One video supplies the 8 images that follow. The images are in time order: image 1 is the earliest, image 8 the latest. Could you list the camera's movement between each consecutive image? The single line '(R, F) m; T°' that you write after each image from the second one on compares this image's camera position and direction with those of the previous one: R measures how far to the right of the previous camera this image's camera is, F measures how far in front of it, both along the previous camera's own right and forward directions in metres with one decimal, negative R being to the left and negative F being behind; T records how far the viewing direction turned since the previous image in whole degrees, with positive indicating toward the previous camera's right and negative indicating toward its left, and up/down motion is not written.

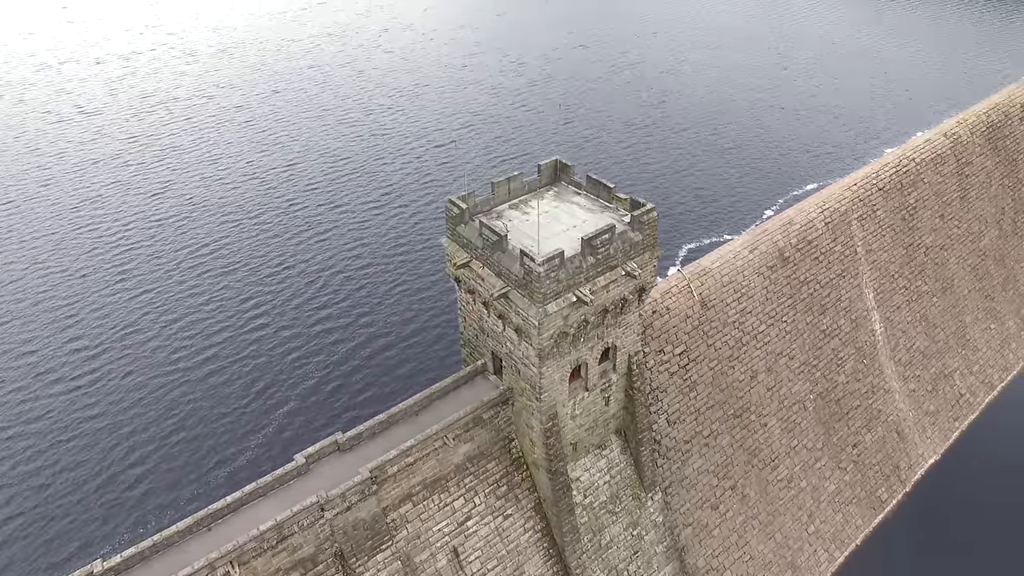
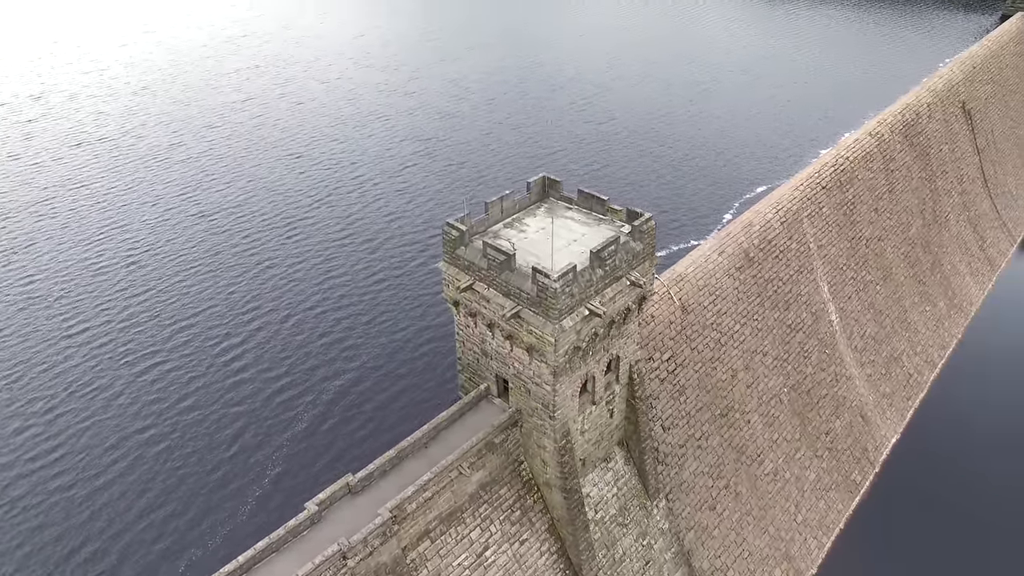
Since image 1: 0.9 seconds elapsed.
(-3.3, +0.5) m; +7°
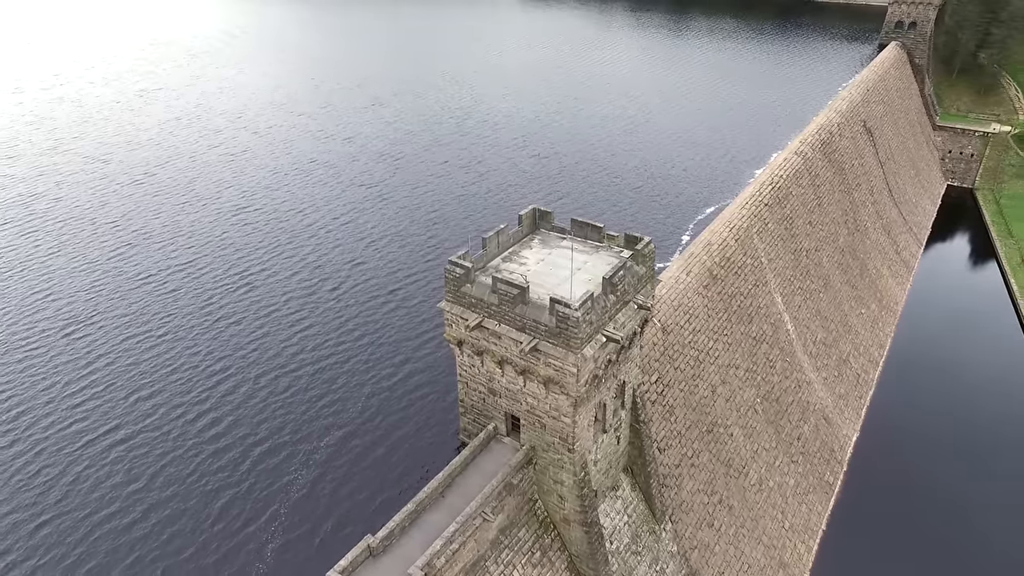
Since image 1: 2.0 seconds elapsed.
(-3.7, +0.7) m; +7°
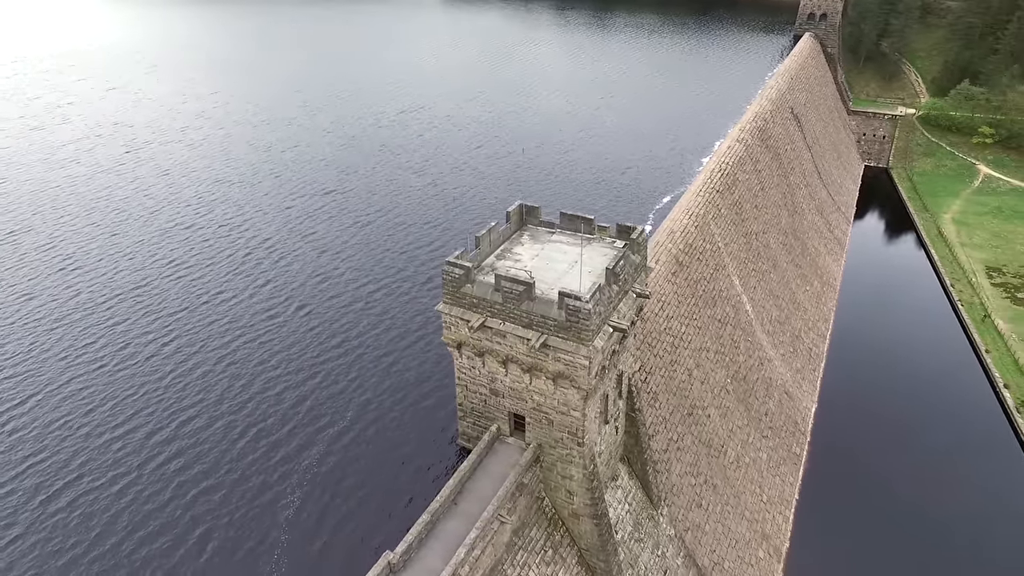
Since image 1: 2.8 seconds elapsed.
(-2.9, +0.5) m; +6°
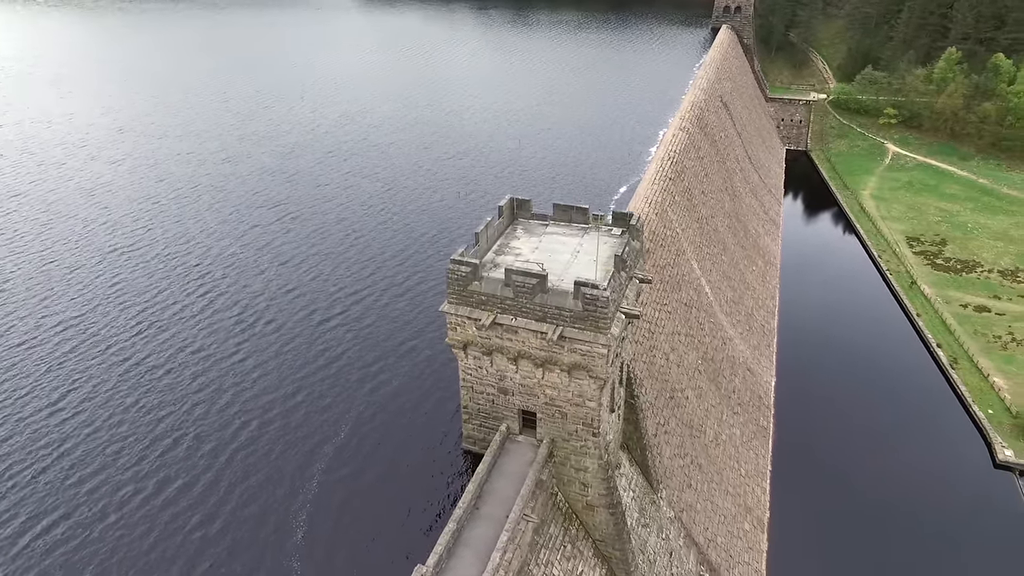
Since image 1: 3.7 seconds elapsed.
(-3.3, +0.7) m; +7°
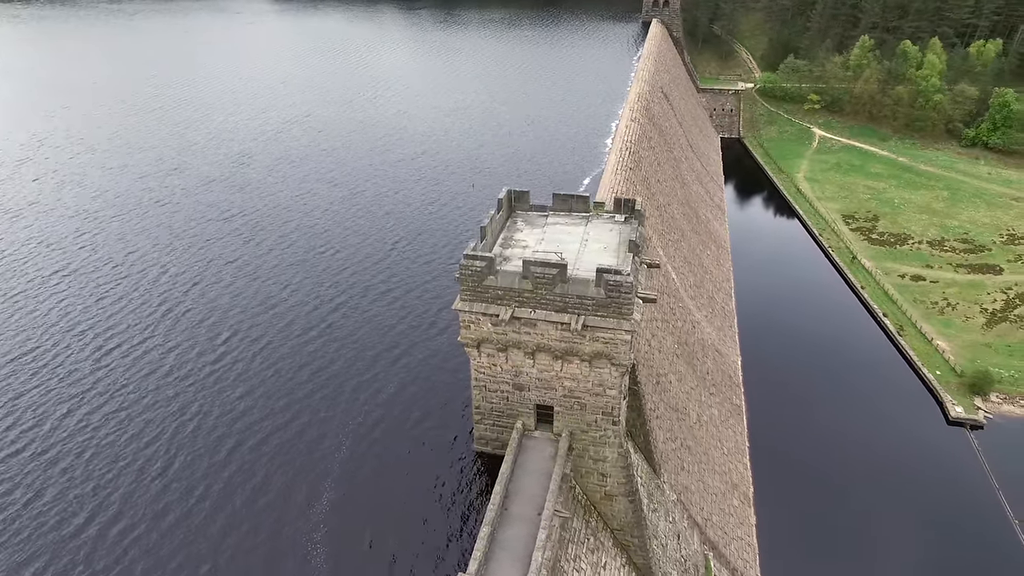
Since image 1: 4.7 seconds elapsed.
(-3.2, +0.8) m; +6°
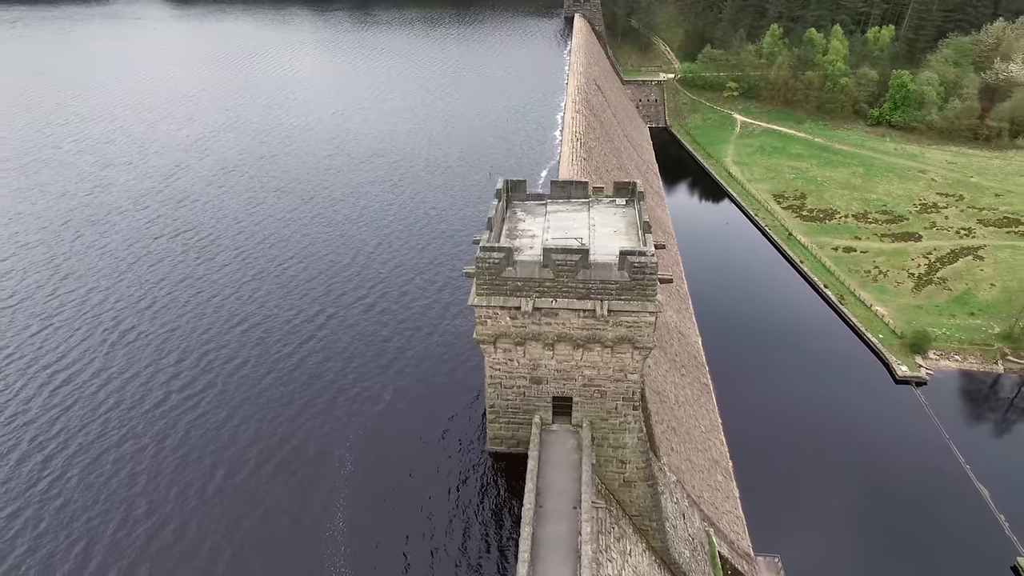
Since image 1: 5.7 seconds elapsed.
(-3.6, +1.1) m; +7°
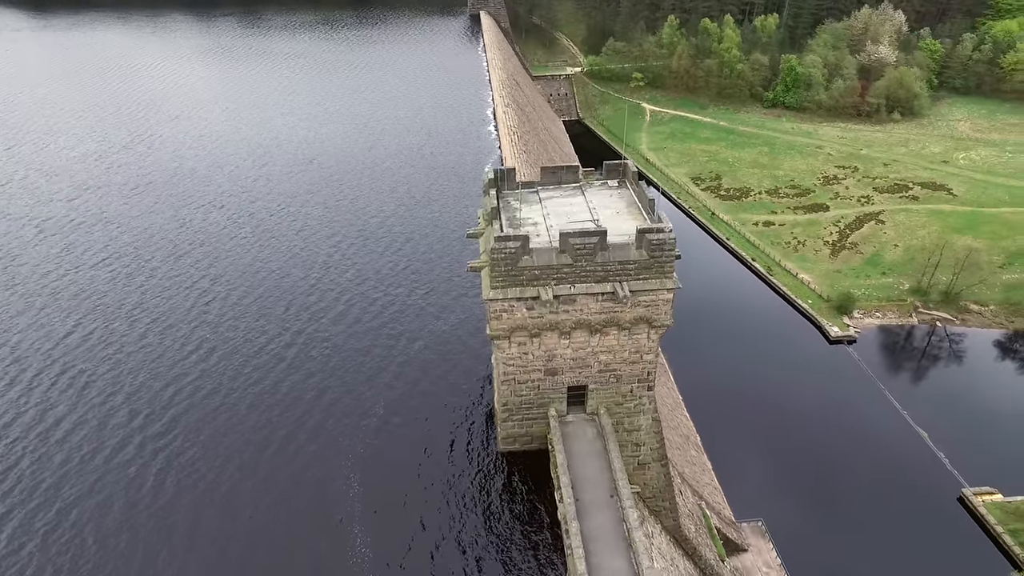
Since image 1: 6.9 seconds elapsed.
(-3.9, +1.3) m; +8°
